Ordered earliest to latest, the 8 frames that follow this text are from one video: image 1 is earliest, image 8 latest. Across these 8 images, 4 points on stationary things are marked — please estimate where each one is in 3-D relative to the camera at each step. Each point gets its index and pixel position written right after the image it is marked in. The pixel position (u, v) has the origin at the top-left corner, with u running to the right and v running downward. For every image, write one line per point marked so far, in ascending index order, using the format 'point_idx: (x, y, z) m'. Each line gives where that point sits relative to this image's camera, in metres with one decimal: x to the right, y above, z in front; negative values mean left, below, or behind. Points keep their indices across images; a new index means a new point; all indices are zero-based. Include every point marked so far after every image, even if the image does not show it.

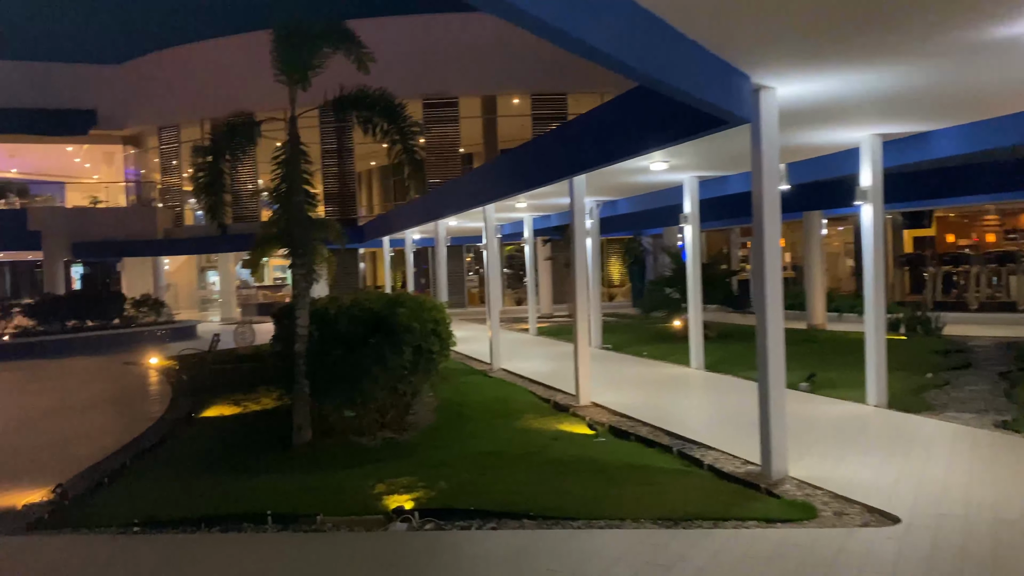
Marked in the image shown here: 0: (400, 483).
0: (-0.8, -1.4, +6.0) m
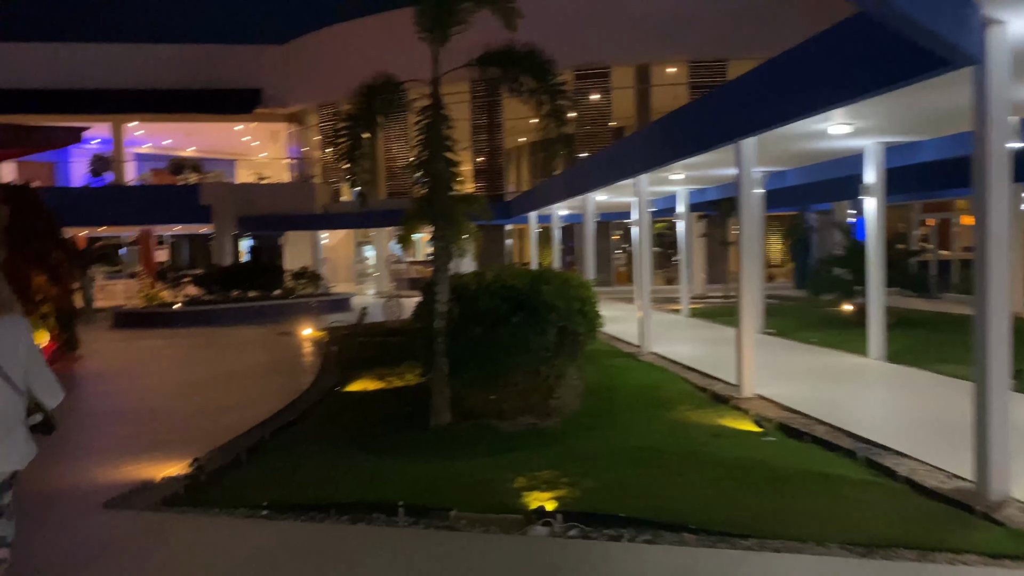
0: (+0.2, -1.2, +5.5) m
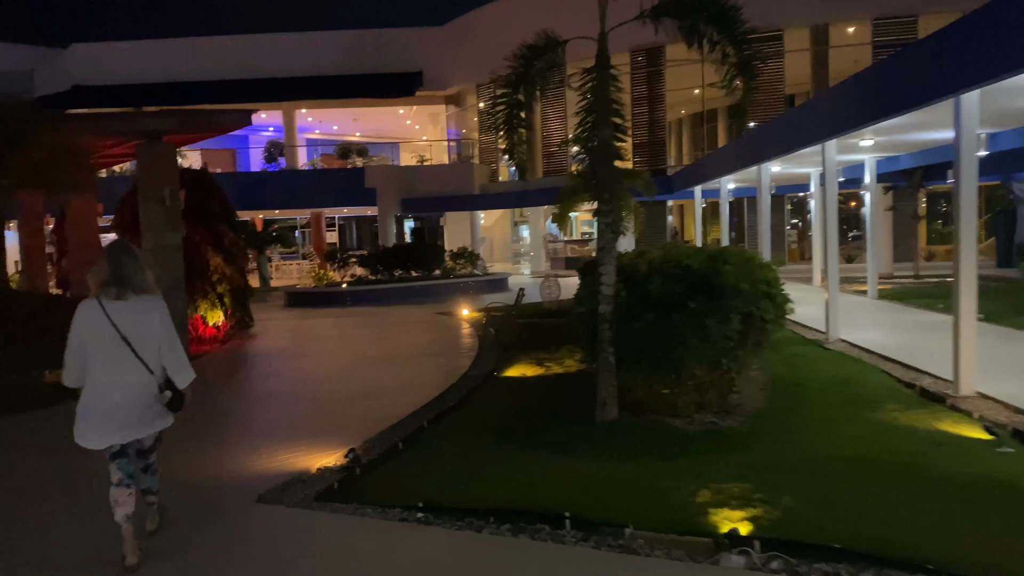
0: (+1.2, -1.1, +4.7) m
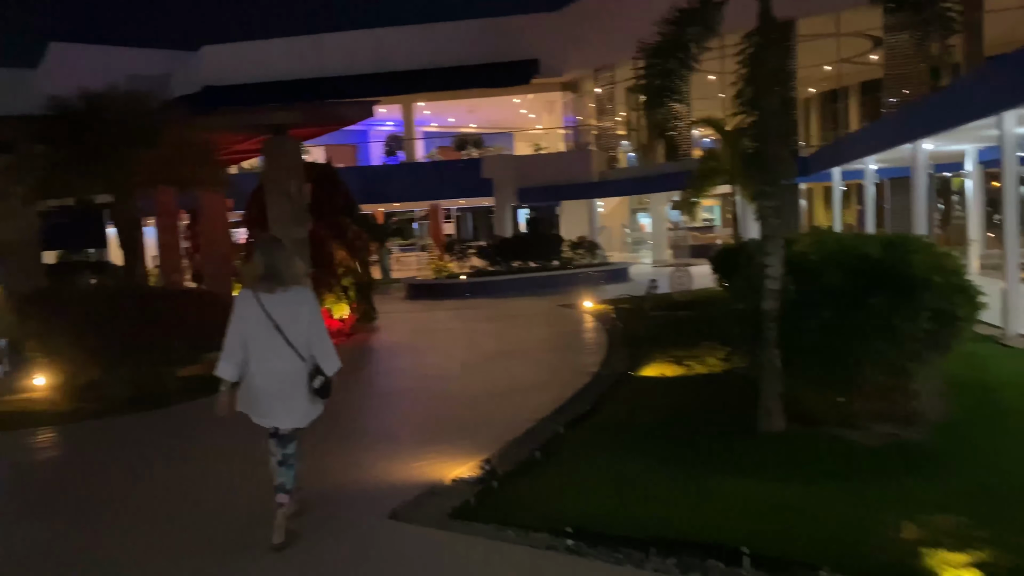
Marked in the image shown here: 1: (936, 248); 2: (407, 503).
0: (+2.0, -1.1, +3.9) m
1: (+3.0, +0.3, +5.9) m
2: (-0.6, -1.2, +4.8) m
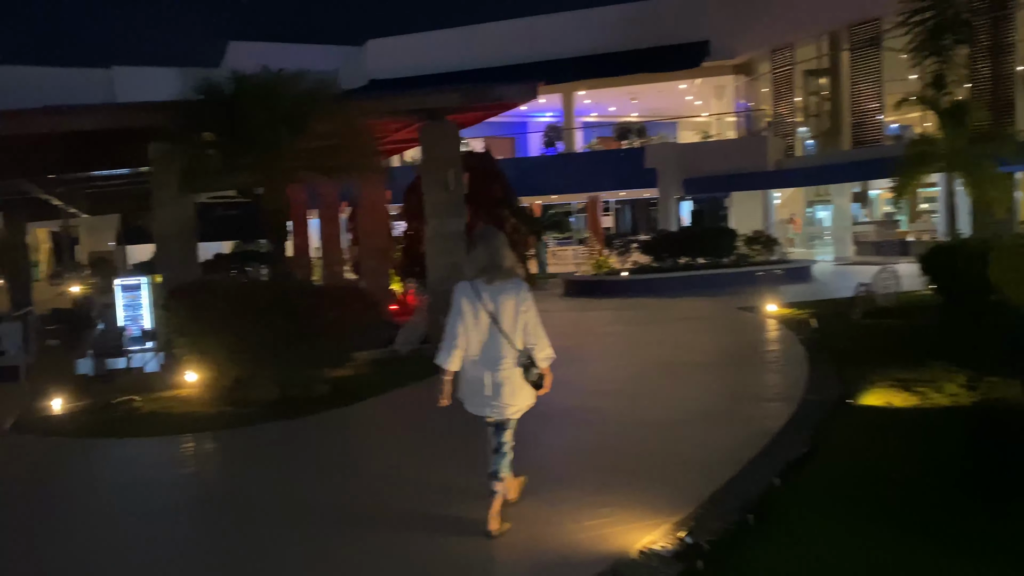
0: (+2.7, -1.2, +2.3) m
1: (+4.1, +0.2, +4.0) m
2: (+0.3, -1.3, +3.6) m
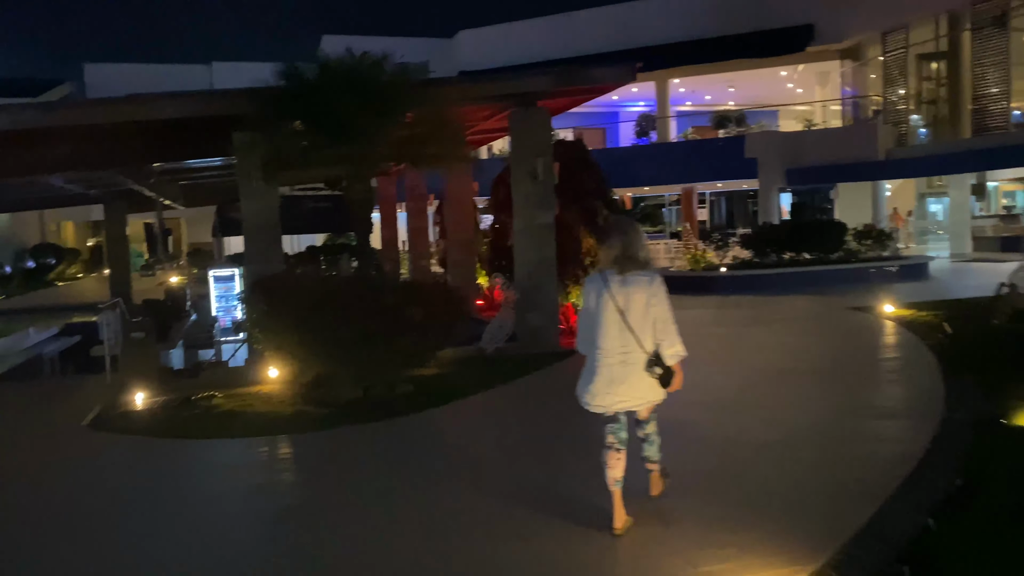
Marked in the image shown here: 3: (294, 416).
0: (+3.0, -1.3, +1.4) m
1: (+4.5, +0.1, +2.9) m
2: (+0.7, -1.3, +2.9) m
3: (-1.9, -1.1, +7.1) m
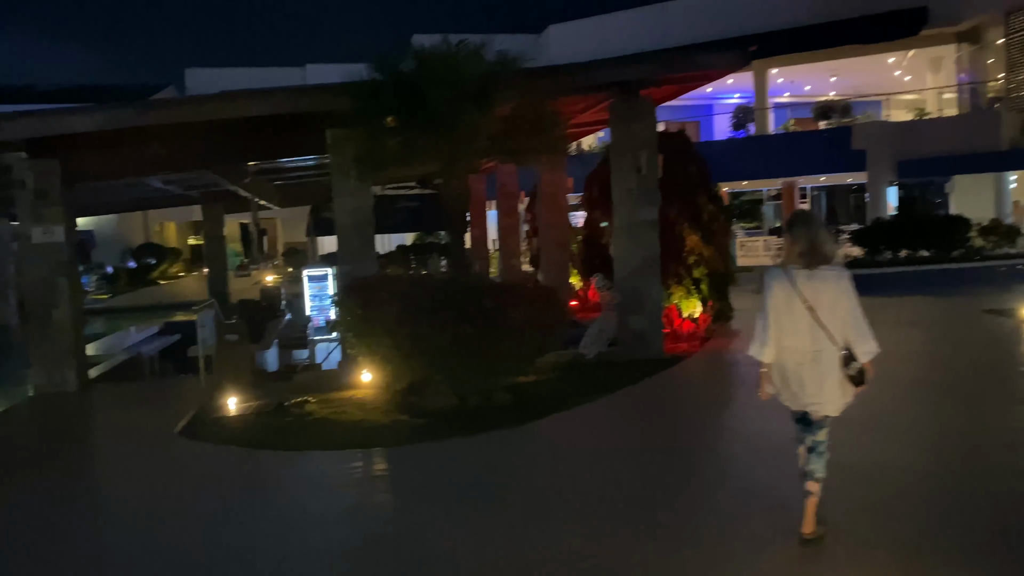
0: (+3.2, -1.3, +0.5) m
1: (+4.9, +0.1, +1.9) m
2: (+1.1, -1.3, +2.3) m
3: (-1.0, -1.1, +6.7) m
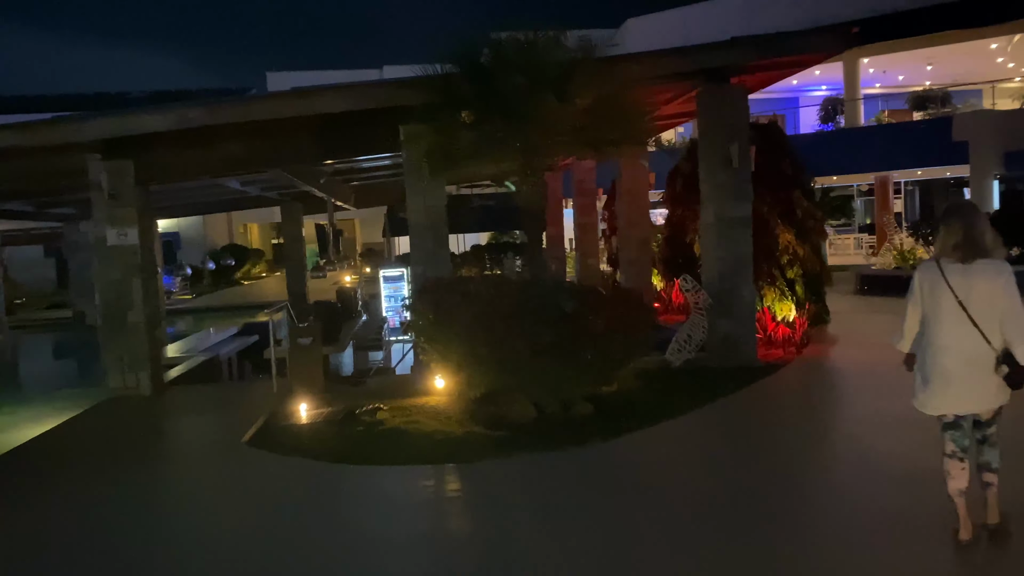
0: (+3.3, -1.3, -0.3) m
1: (+5.1, +0.1, +1.0) m
2: (+1.3, -1.3, +1.7) m
3: (-0.4, -1.2, +6.3) m
